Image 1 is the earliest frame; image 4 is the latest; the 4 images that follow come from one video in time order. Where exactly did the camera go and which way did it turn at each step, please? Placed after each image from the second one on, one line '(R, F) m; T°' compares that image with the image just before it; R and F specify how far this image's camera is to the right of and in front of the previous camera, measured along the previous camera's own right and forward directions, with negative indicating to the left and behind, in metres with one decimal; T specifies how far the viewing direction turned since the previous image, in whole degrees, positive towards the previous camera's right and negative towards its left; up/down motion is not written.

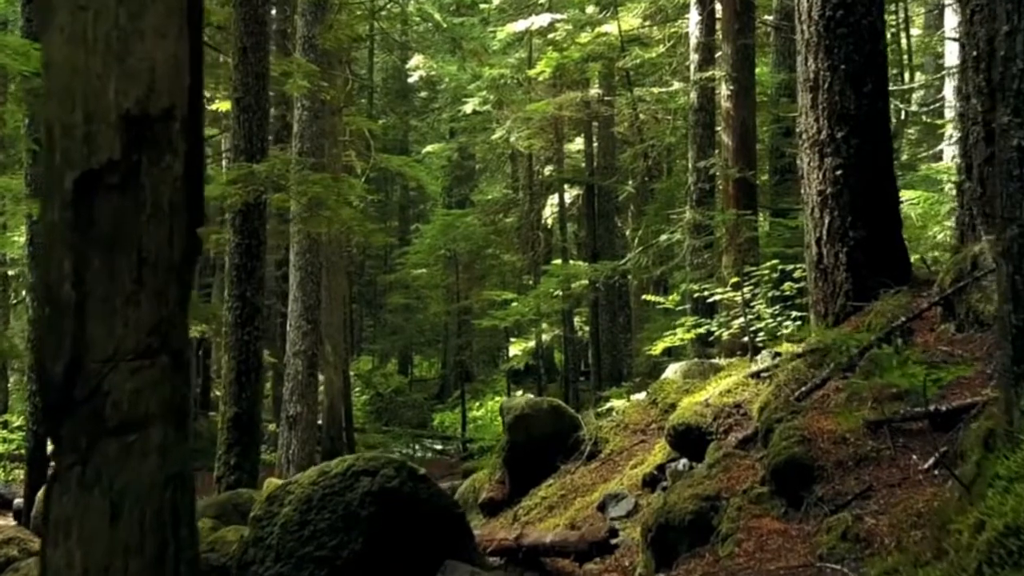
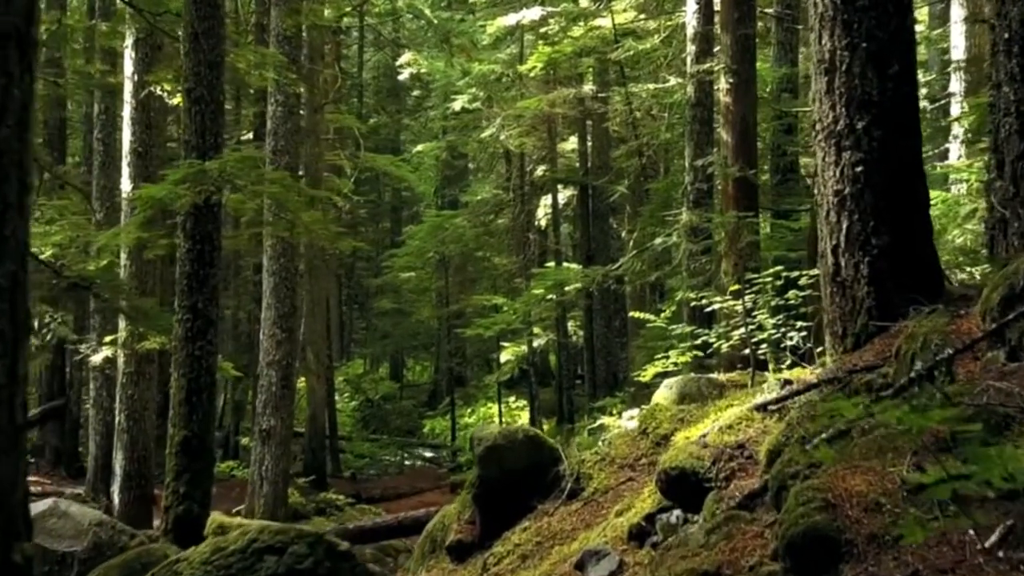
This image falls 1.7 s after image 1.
(+0.2, +0.8) m; 0°
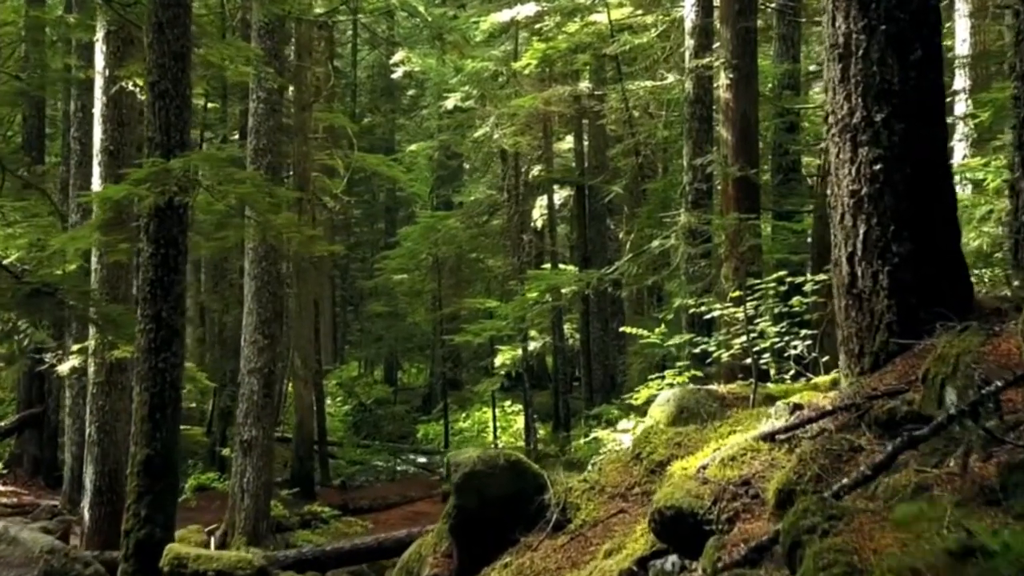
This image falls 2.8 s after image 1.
(+0.1, +0.5) m; 0°
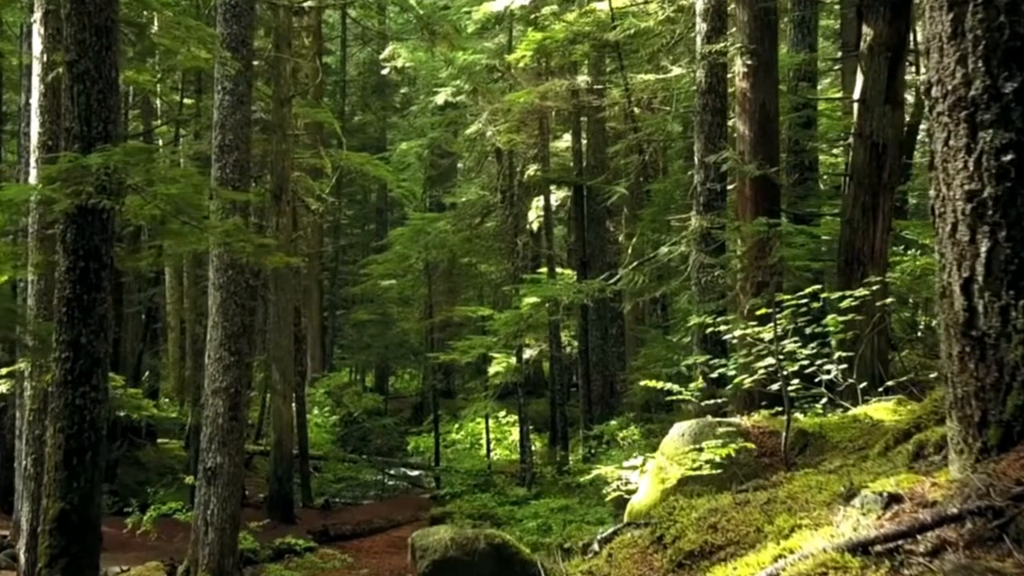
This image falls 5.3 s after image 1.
(+0.1, +1.2) m; 0°
